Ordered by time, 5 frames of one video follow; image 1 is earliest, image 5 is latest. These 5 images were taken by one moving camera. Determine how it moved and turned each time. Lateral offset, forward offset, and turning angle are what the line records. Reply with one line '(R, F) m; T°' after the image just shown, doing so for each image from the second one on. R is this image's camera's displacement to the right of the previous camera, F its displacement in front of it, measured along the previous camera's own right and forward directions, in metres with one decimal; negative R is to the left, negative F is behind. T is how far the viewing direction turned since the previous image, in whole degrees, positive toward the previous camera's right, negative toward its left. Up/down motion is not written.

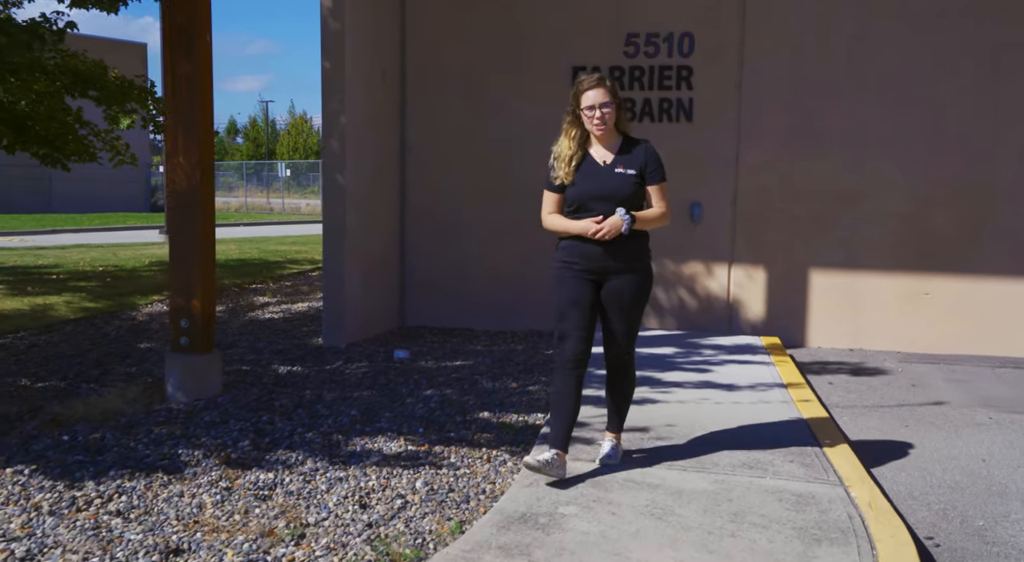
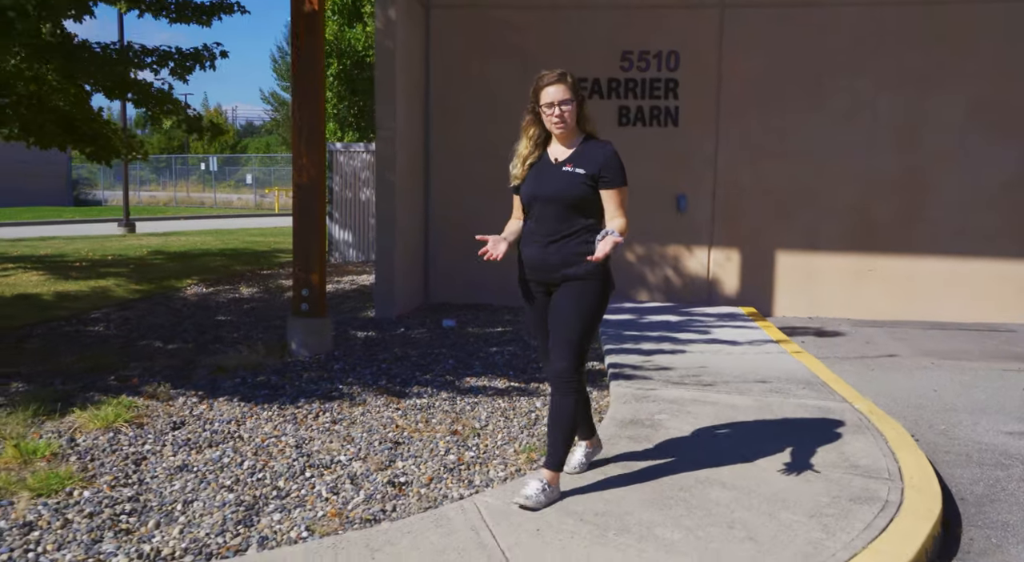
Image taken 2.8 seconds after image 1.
(-1.1, -1.2) m; +6°
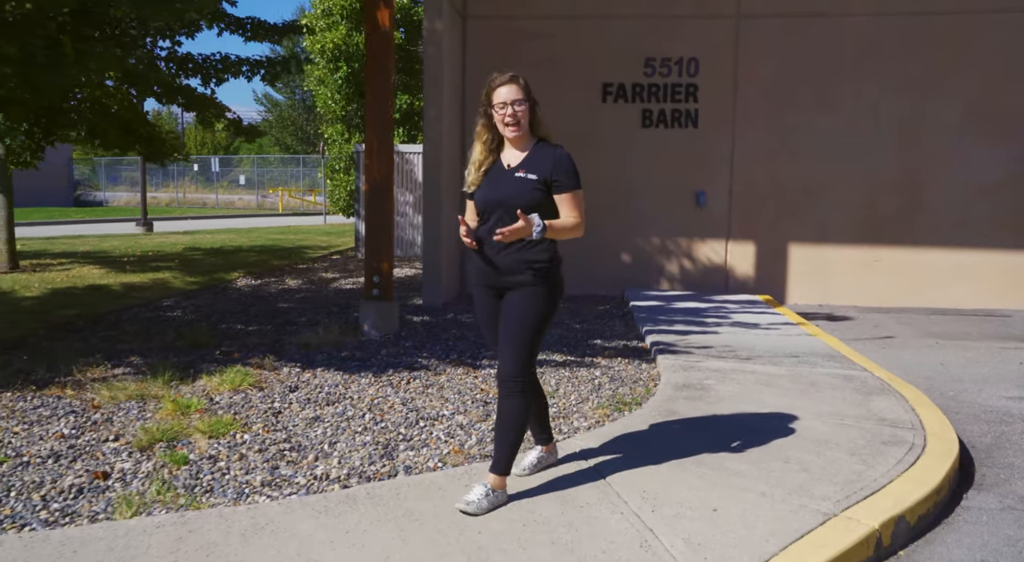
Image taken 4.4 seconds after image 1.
(-0.5, -0.7) m; +1°
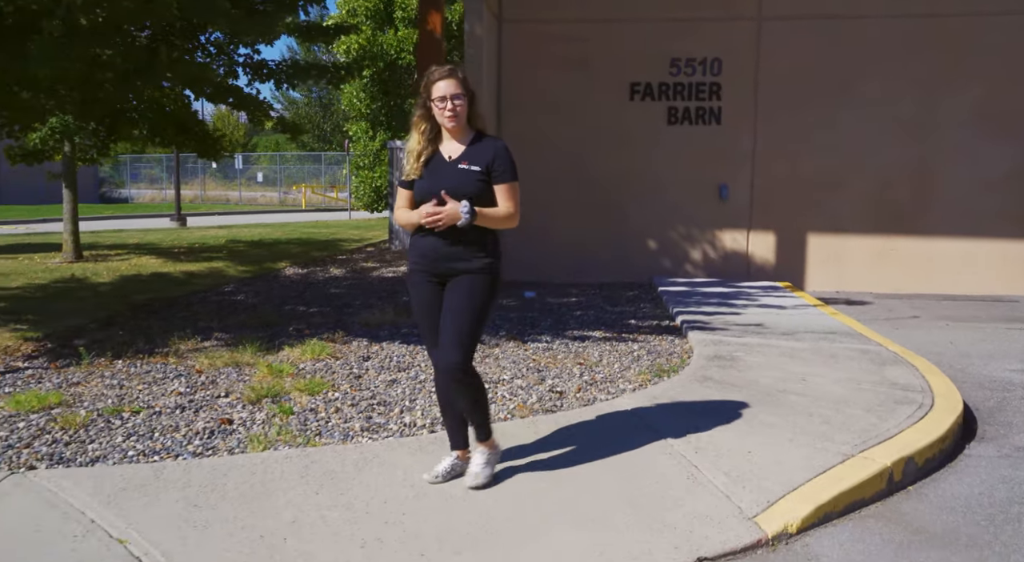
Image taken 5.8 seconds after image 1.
(-0.2, -0.6) m; -1°
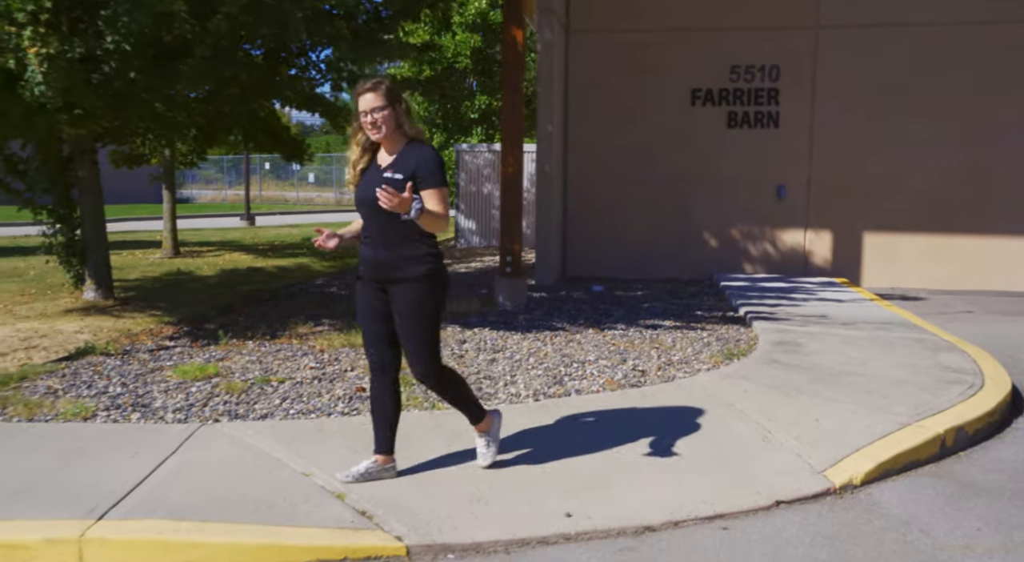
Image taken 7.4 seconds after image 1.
(-0.3, -0.6) m; -3°
